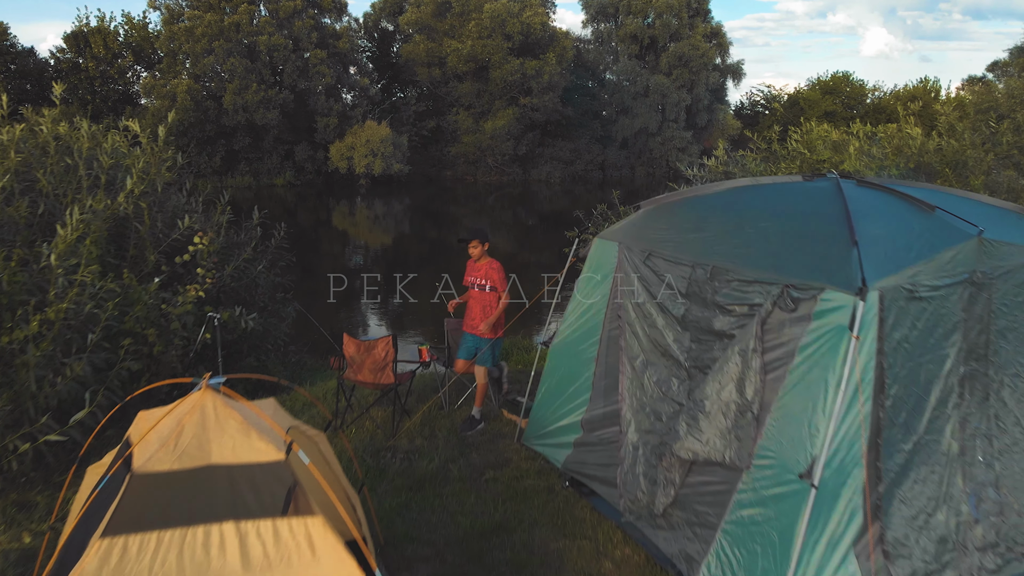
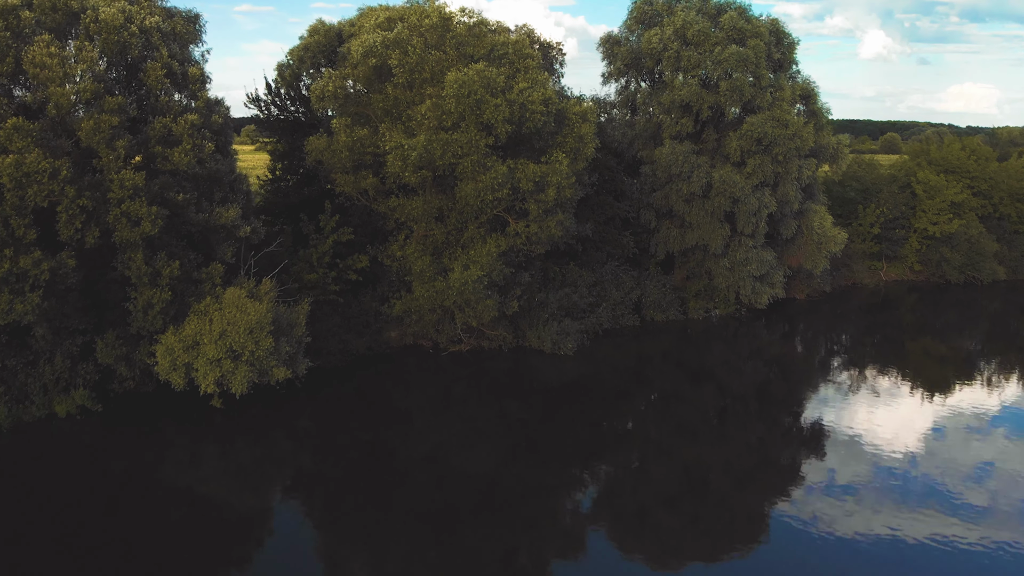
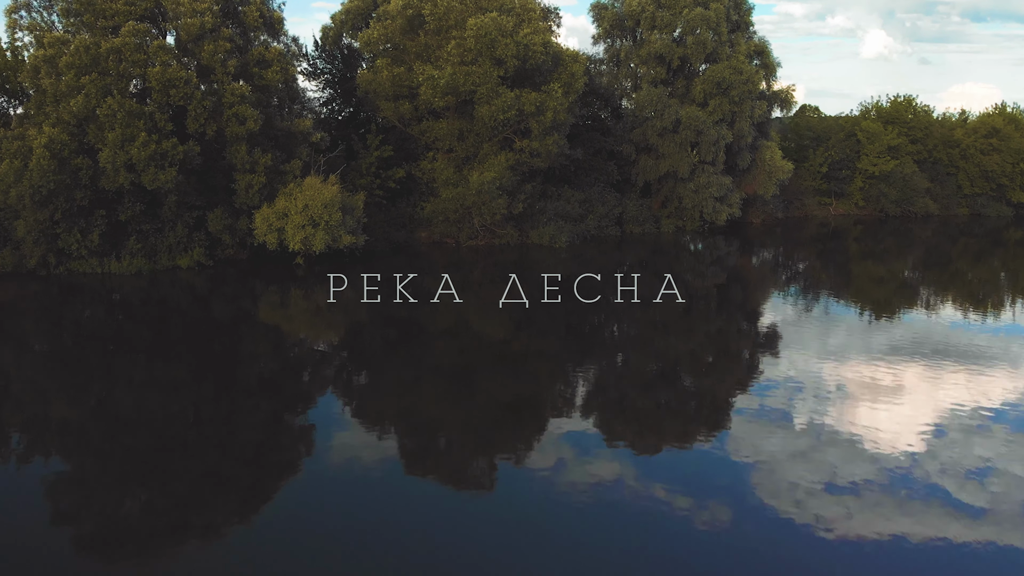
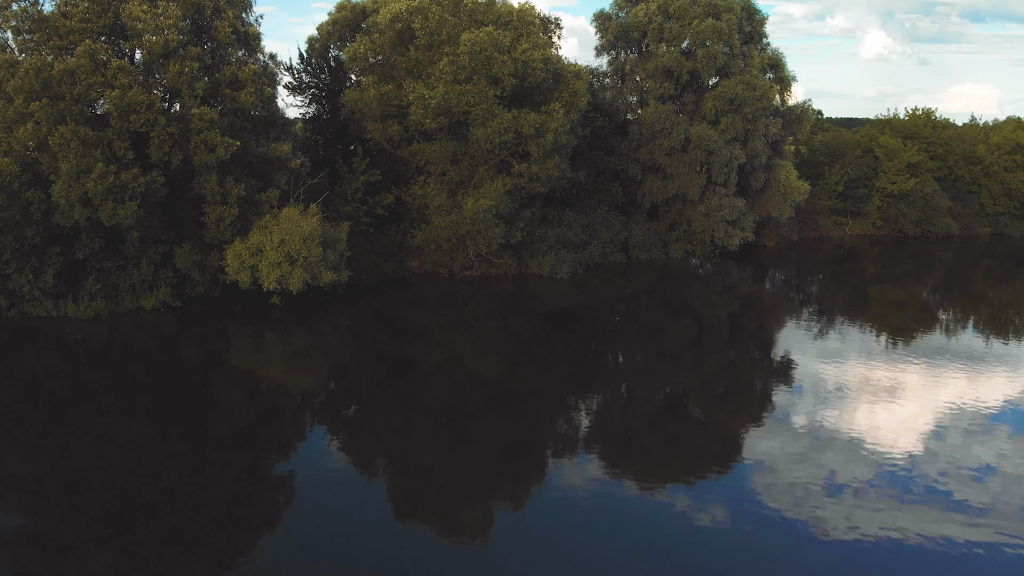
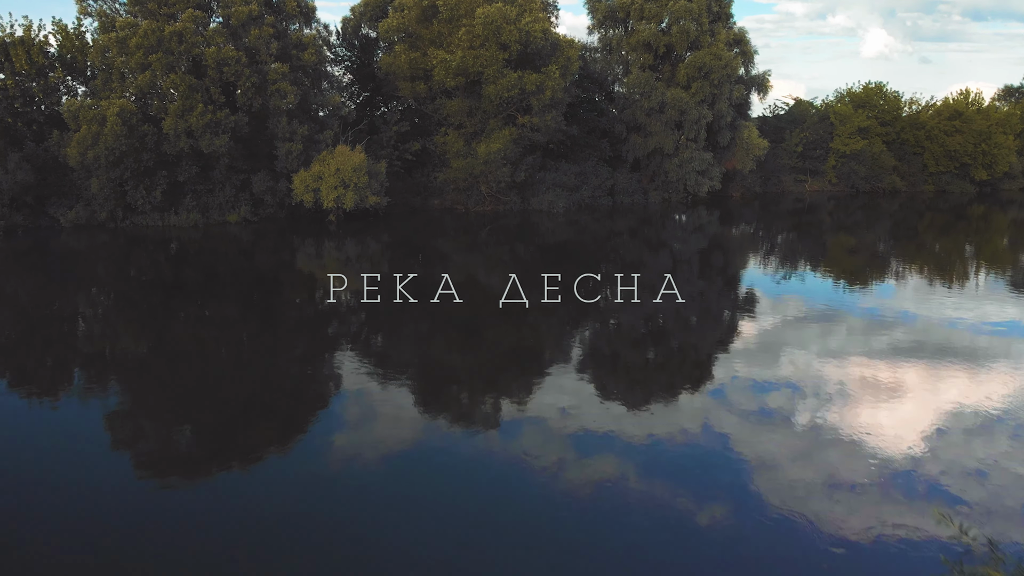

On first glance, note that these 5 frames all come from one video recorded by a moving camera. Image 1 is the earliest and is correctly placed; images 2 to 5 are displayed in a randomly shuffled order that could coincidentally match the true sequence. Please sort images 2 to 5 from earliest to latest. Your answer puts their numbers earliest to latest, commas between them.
5, 3, 4, 2
